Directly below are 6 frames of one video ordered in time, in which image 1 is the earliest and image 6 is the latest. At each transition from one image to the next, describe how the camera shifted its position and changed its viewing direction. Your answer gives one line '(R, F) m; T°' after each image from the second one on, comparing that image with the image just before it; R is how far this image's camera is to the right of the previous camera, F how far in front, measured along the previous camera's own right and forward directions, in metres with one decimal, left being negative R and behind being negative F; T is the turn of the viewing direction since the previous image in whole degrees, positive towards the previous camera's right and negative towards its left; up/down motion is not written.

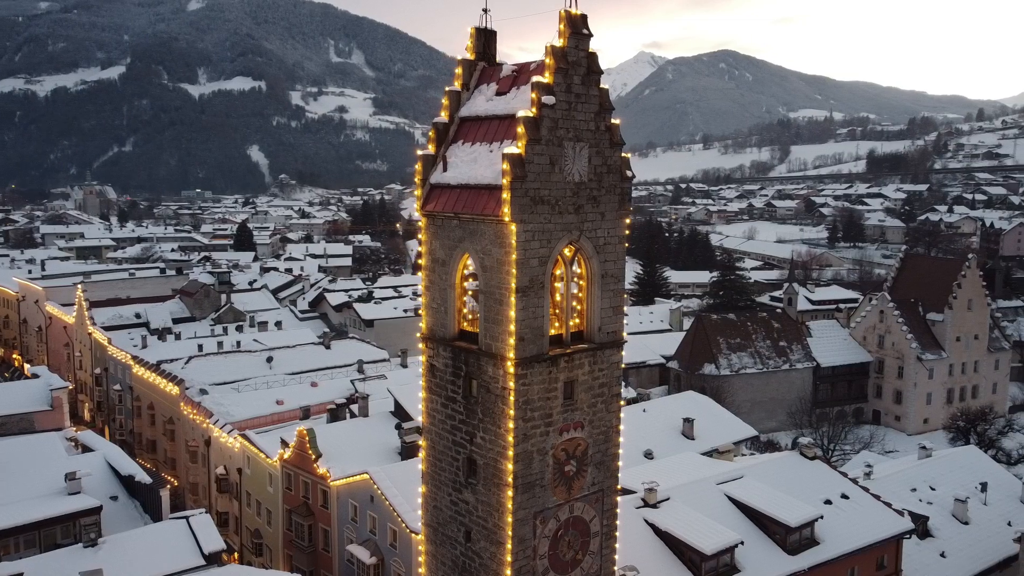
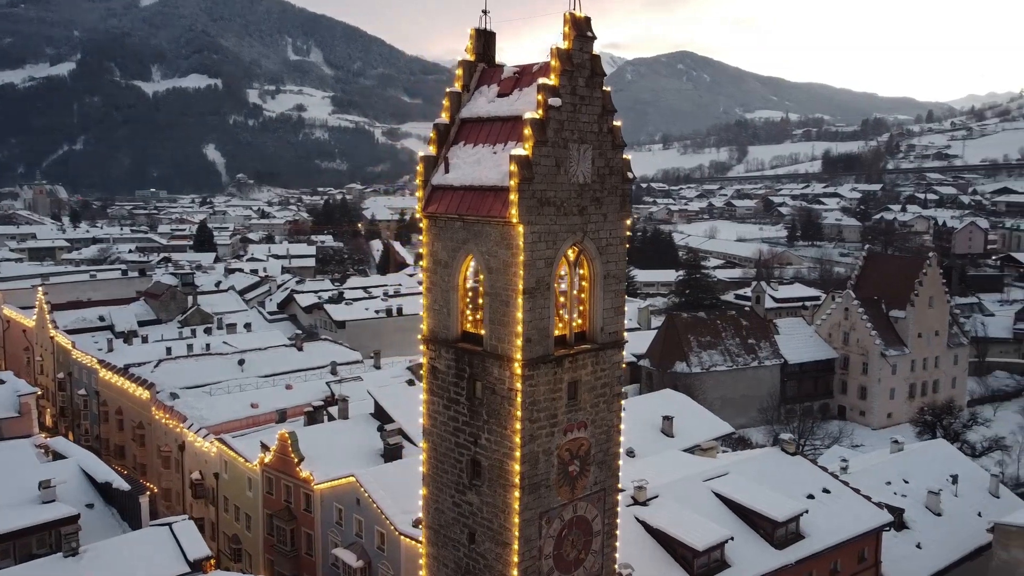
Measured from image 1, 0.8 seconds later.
(-0.6, 0.0) m; +3°
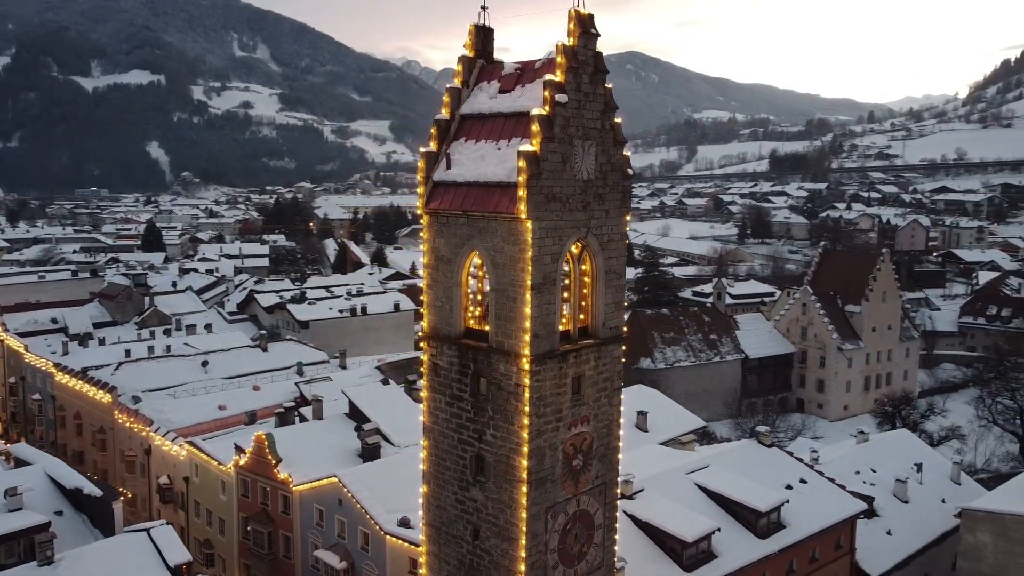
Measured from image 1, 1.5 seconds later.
(-0.8, 0.0) m; +3°
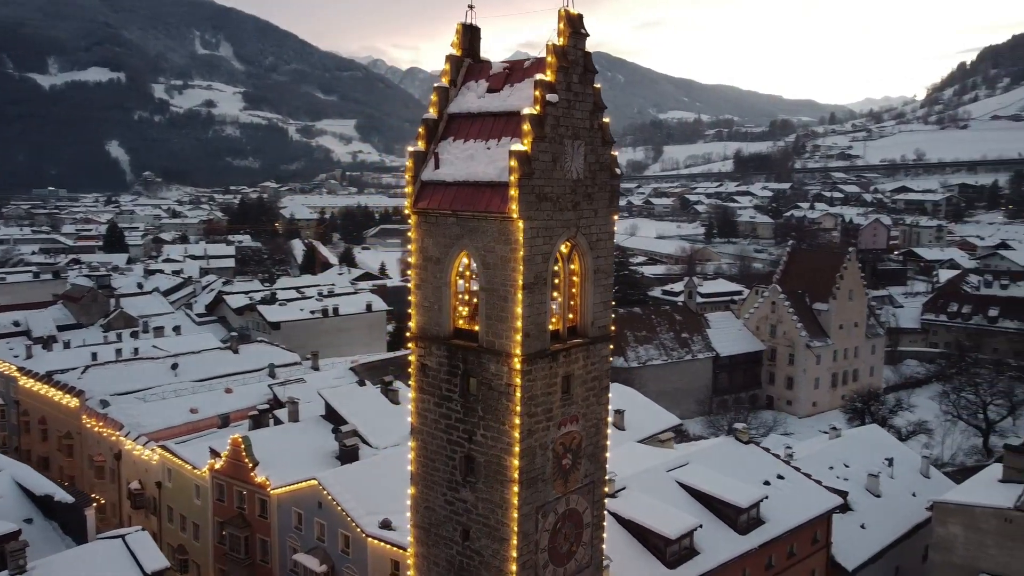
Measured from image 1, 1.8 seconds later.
(-0.3, 0.0) m; +2°
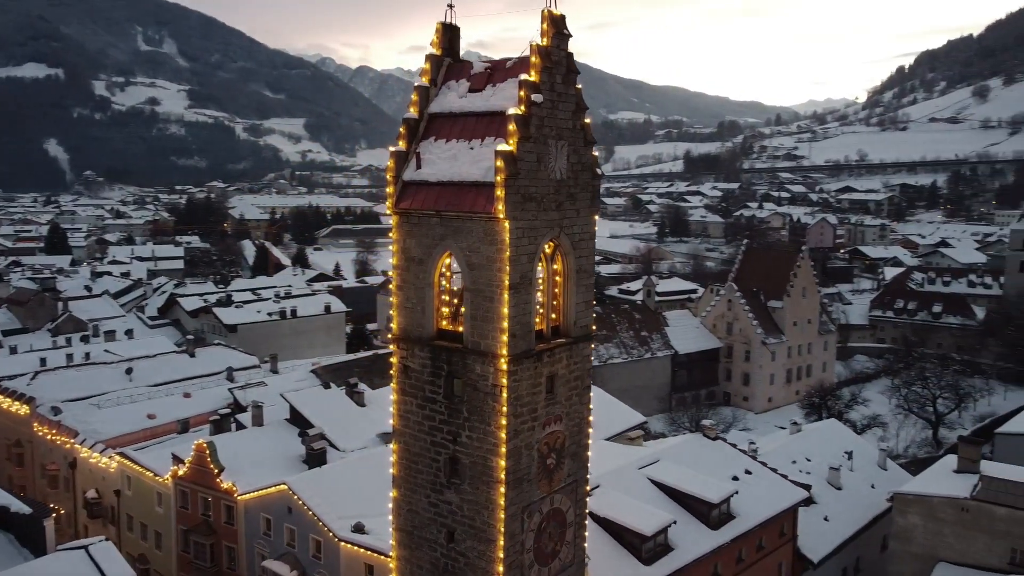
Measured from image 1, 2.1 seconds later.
(-0.5, 0.0) m; +3°
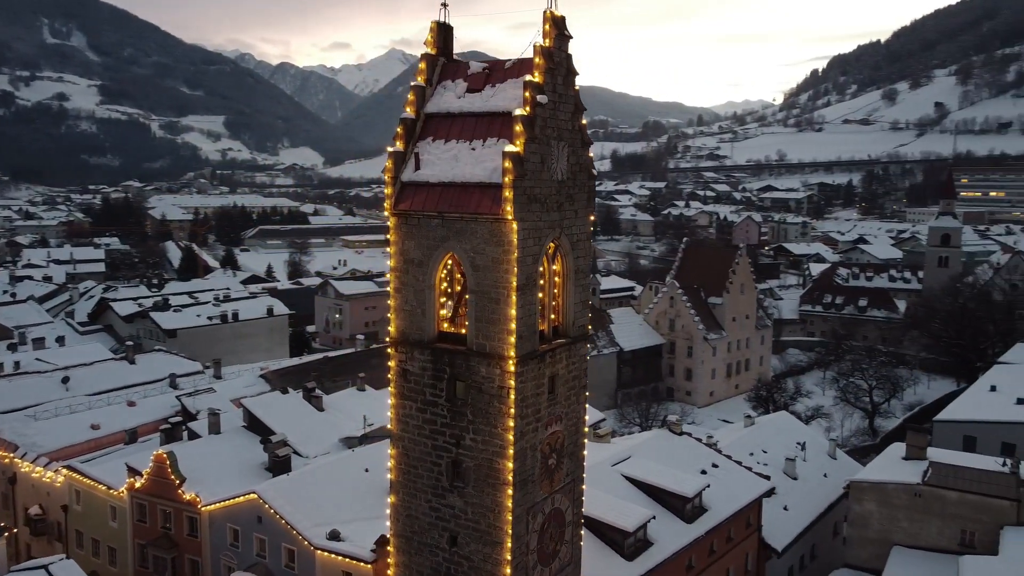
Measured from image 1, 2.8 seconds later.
(-1.1, +0.1) m; +5°
